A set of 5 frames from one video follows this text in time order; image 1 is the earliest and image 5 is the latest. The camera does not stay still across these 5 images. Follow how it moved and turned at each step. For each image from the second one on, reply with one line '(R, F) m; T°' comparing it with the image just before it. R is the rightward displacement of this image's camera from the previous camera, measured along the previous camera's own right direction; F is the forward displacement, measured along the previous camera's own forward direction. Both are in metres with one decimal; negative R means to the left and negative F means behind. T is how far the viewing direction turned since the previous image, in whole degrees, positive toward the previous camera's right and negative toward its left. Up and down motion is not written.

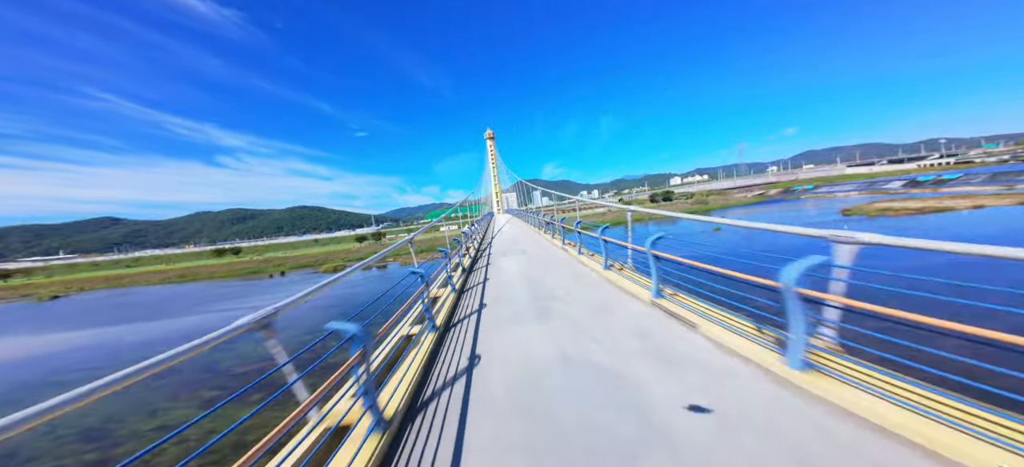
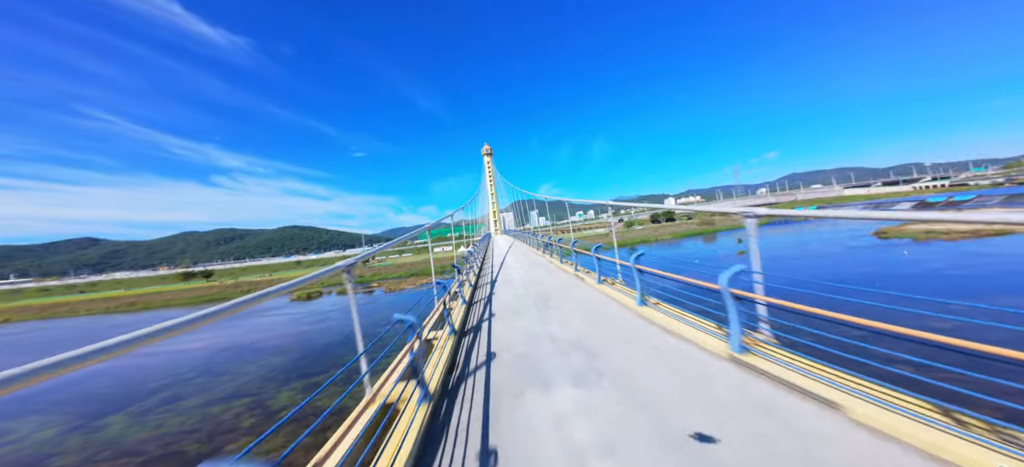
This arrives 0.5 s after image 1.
(-0.2, +1.6) m; +1°
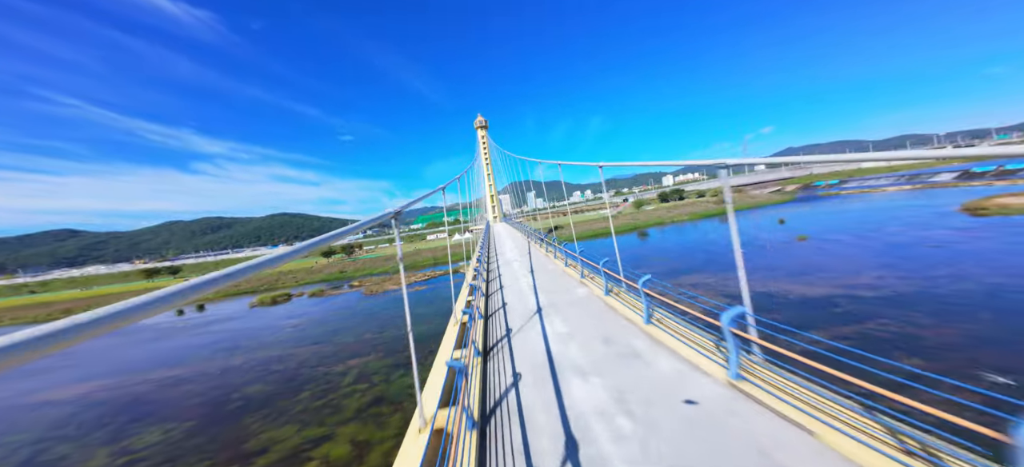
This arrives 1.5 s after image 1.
(-0.3, +2.5) m; +1°
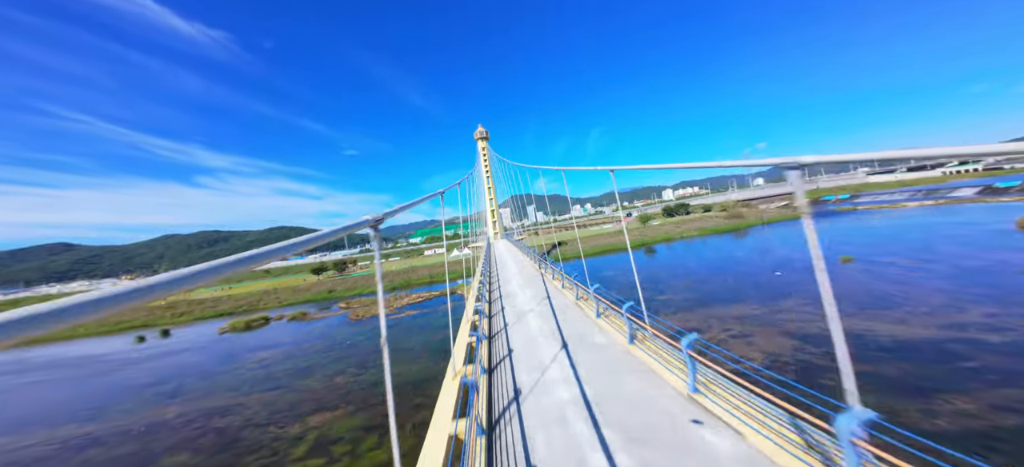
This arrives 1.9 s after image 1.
(-0.1, +1.1) m; 0°
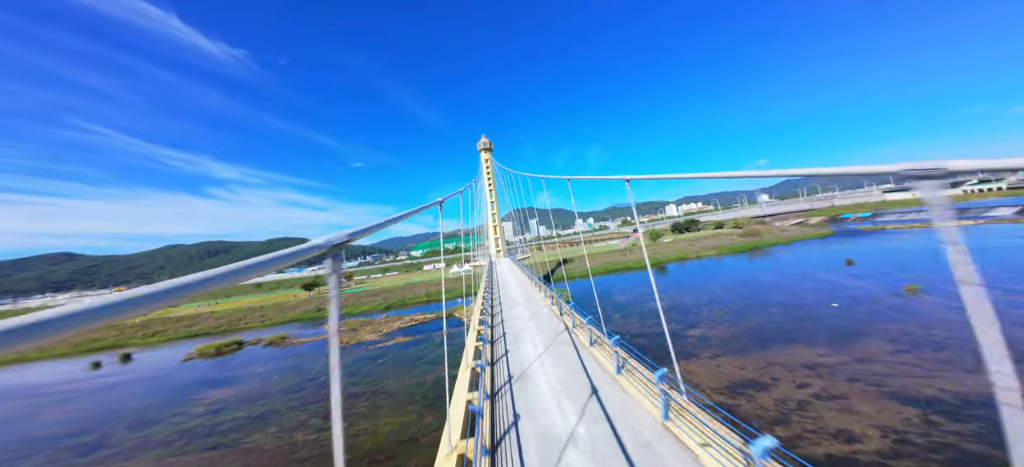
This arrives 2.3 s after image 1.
(-0.1, +1.1) m; 0°
